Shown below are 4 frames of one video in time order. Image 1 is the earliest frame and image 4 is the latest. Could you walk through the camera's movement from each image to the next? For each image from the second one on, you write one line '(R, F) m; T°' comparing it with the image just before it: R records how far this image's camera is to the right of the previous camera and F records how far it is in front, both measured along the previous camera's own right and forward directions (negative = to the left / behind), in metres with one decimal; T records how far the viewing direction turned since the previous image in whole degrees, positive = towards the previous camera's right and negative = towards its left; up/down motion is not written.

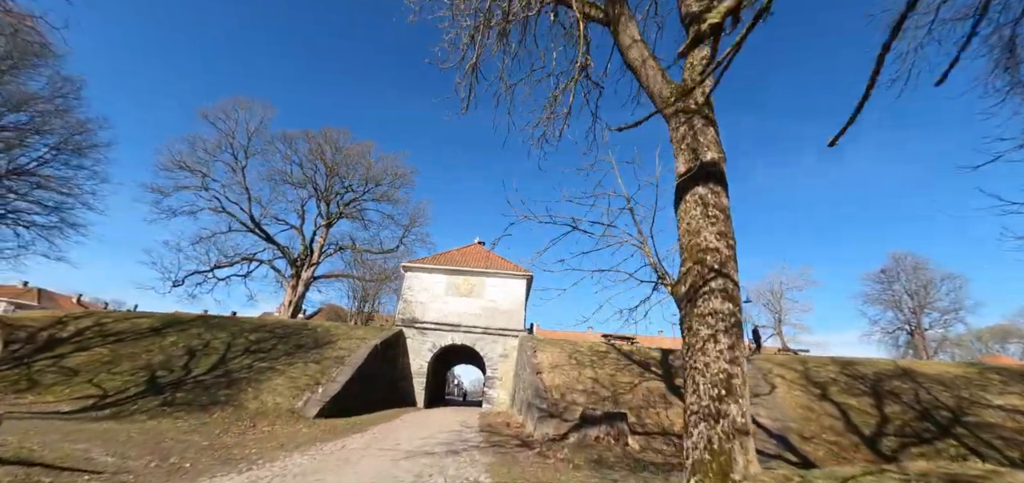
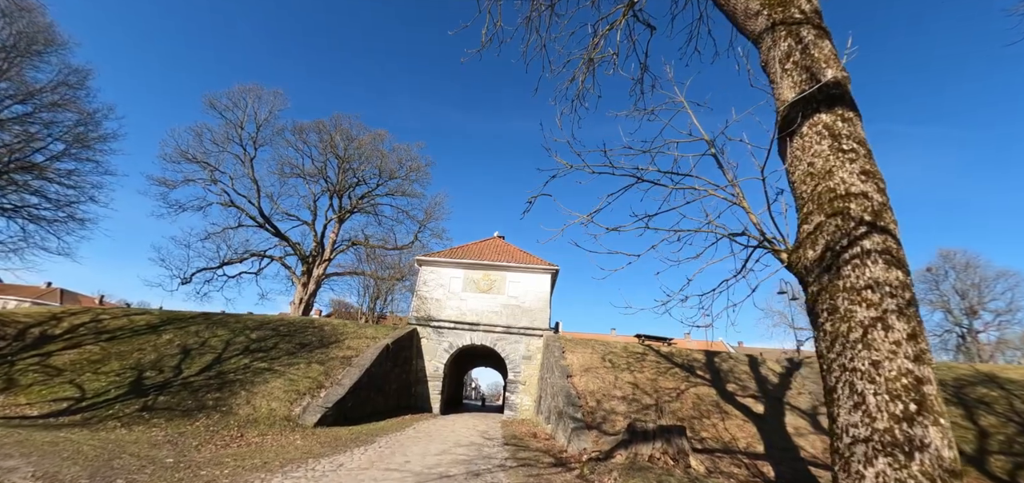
(-0.3, +1.9) m; -2°
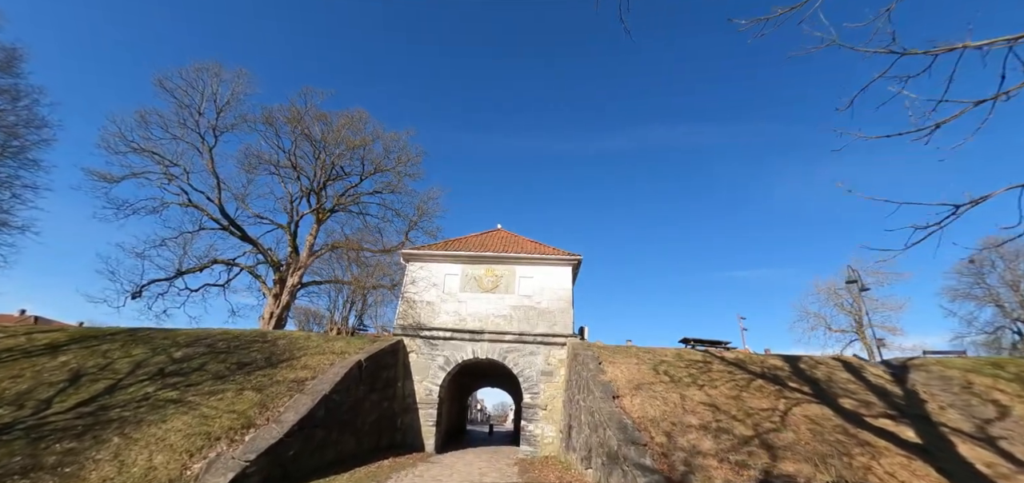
(-0.3, +4.2) m; 0°
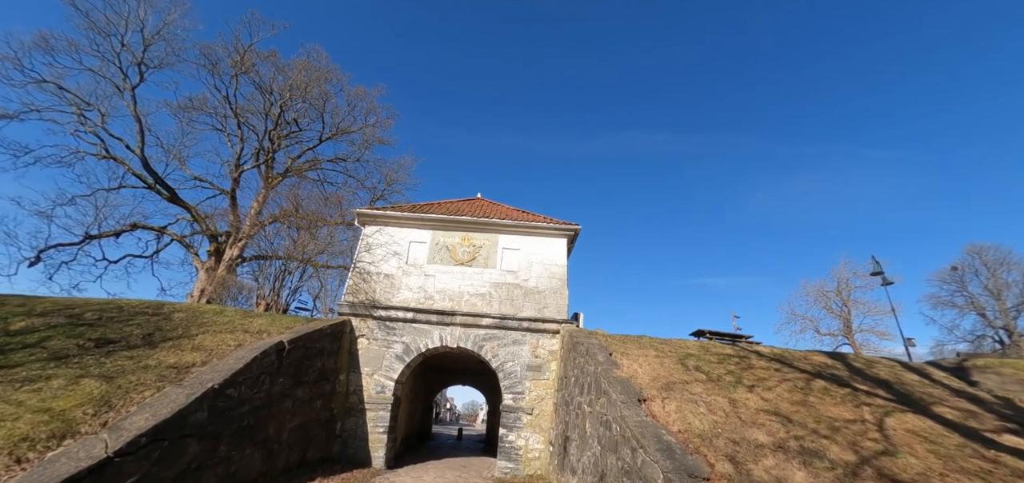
(-0.1, +3.0) m; +3°
